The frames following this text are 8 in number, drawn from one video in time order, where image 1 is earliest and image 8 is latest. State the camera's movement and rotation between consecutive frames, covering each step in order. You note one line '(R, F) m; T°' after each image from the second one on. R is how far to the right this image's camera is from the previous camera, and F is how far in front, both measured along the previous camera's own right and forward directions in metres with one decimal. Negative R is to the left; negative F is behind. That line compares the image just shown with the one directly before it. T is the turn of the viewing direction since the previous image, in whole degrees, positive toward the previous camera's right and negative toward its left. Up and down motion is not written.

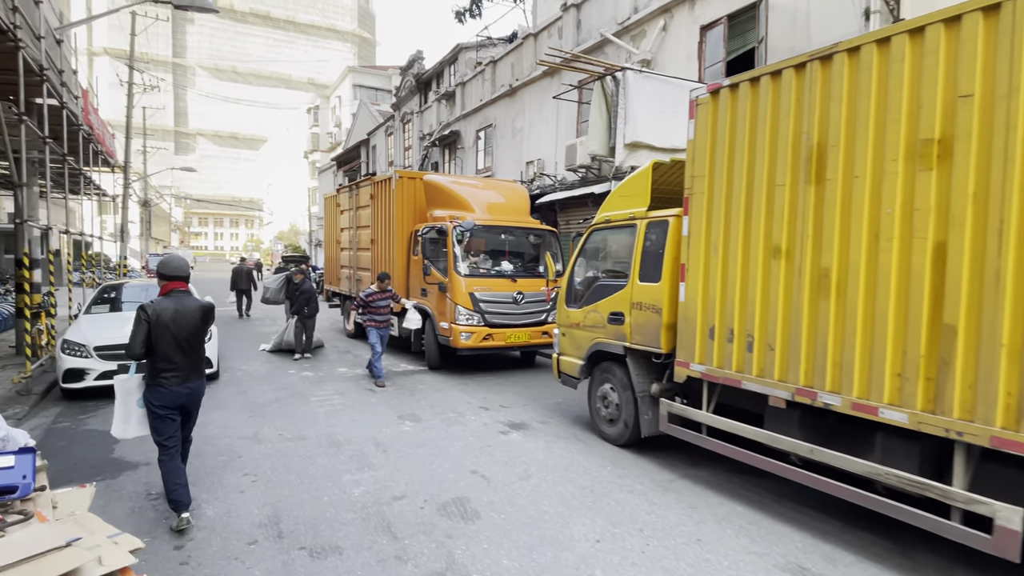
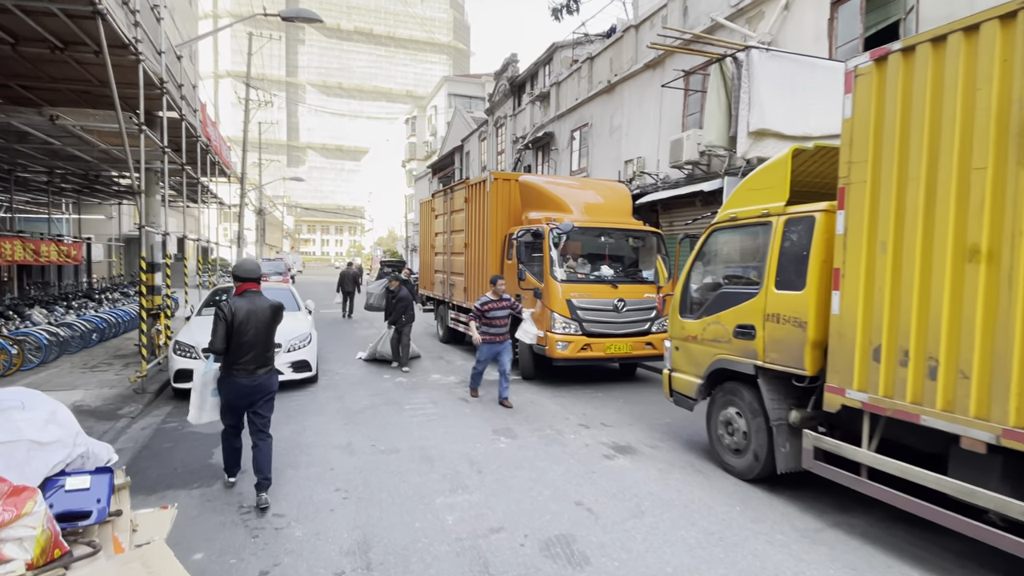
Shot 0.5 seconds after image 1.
(-0.2, +0.6) m; -9°
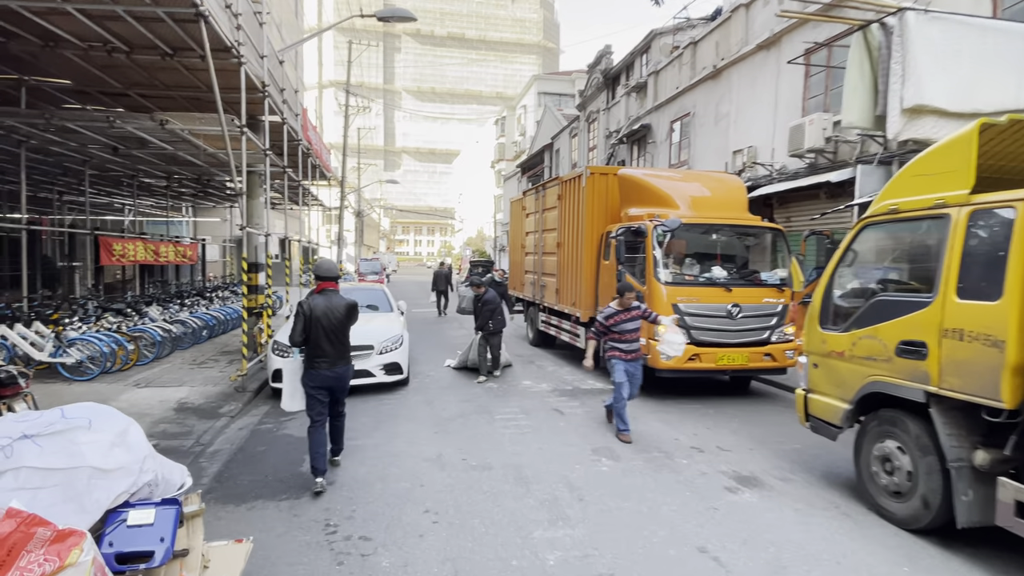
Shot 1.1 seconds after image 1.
(-0.2, +0.6) m; -9°
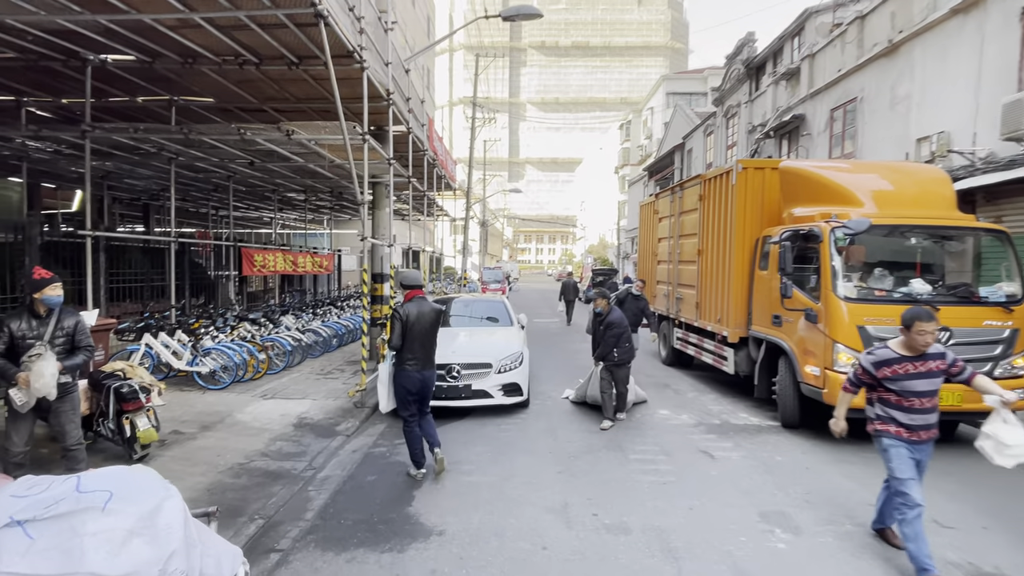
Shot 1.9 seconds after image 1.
(-0.2, +0.9) m; -12°
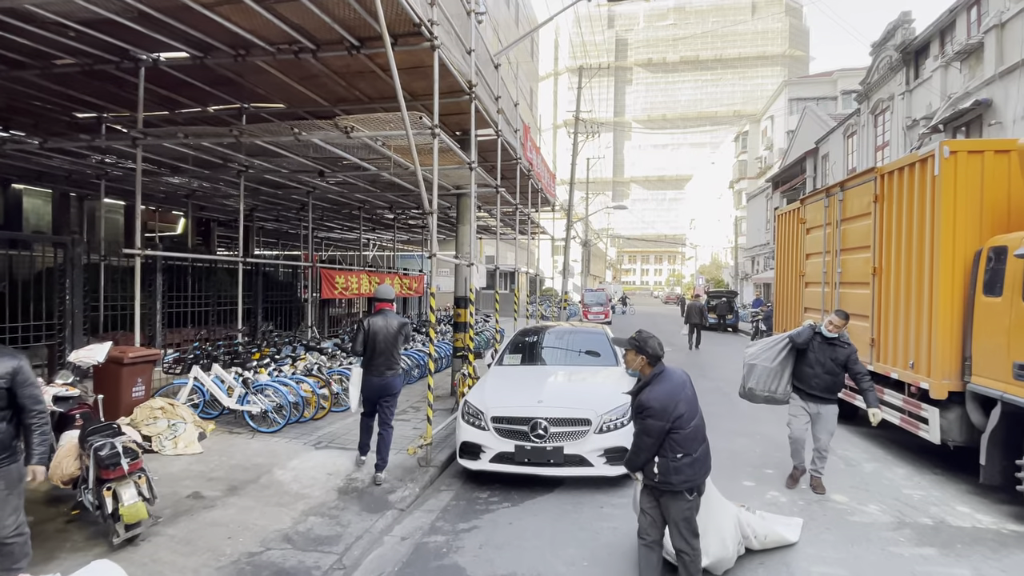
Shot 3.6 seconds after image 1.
(0.0, +1.7) m; -10°
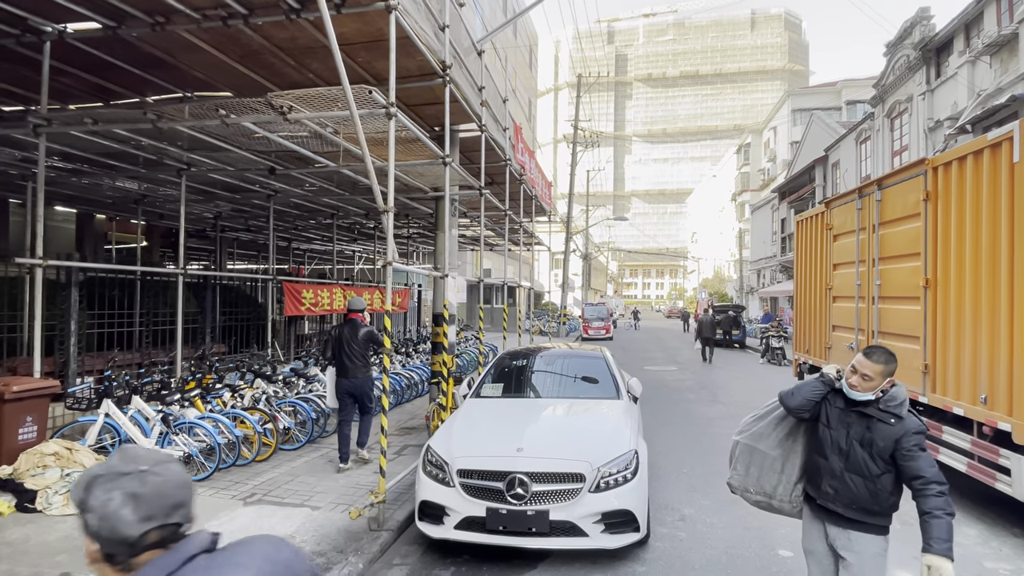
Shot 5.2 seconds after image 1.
(+0.2, +1.2) m; 0°
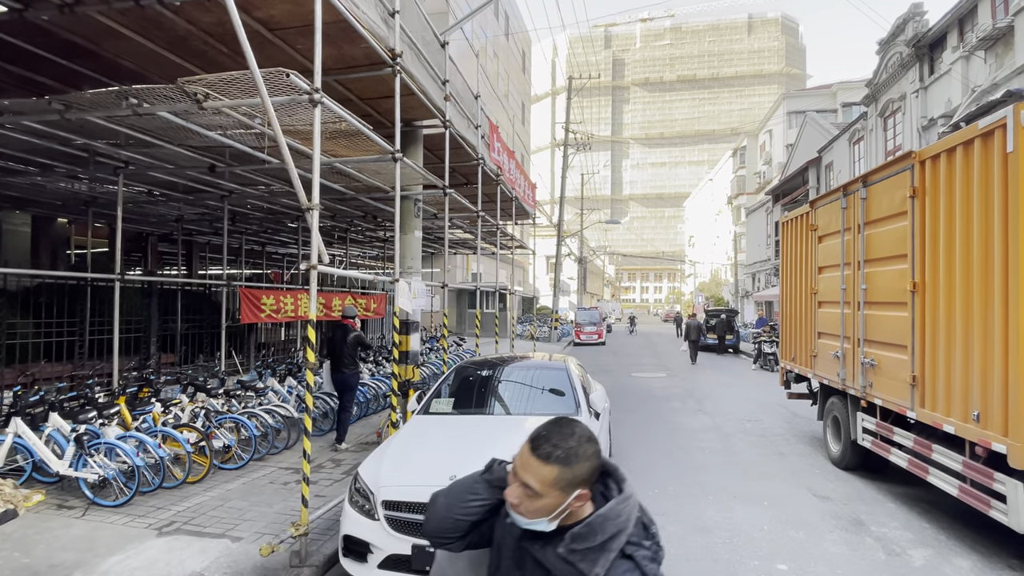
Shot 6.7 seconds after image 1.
(+0.5, +0.5) m; 0°
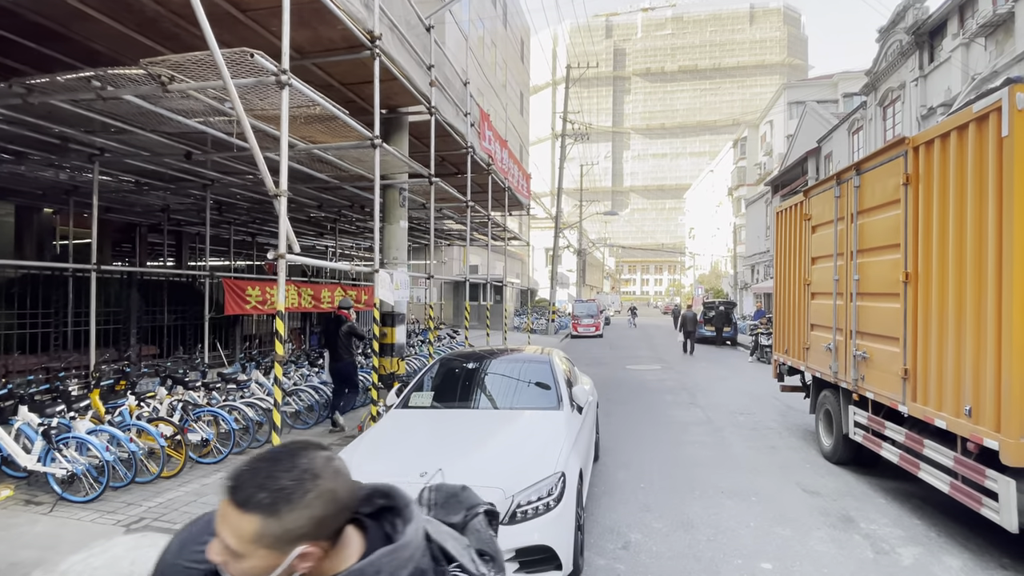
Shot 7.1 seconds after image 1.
(+0.2, +0.2) m; 0°
